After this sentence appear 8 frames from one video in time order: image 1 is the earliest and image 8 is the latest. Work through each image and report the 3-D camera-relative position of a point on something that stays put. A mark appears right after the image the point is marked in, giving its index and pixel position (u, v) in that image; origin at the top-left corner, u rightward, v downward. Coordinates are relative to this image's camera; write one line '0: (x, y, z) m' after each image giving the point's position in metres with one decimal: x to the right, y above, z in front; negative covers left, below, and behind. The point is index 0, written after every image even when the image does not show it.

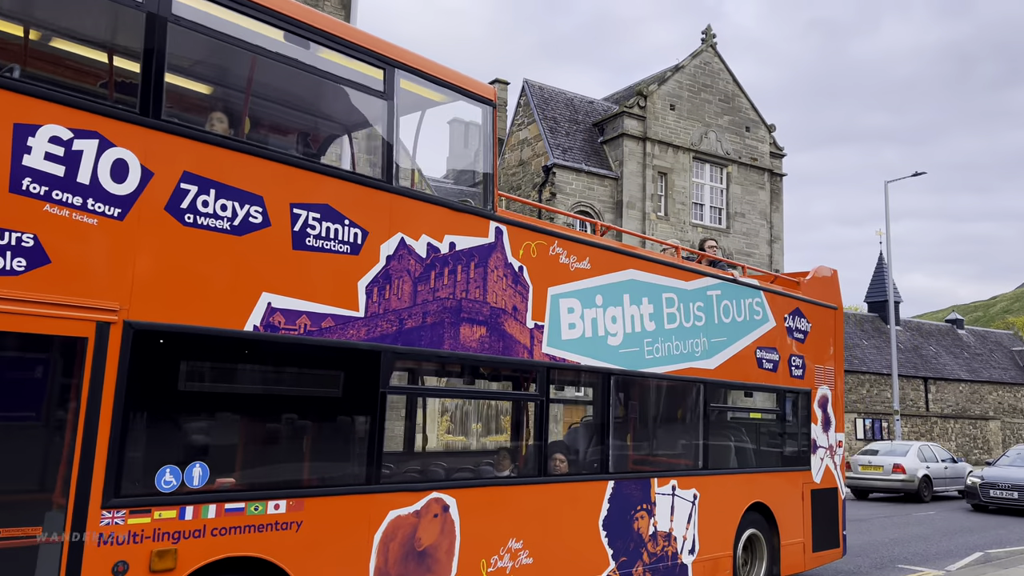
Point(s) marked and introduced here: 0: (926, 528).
0: (+6.1, -3.5, +12.4) m
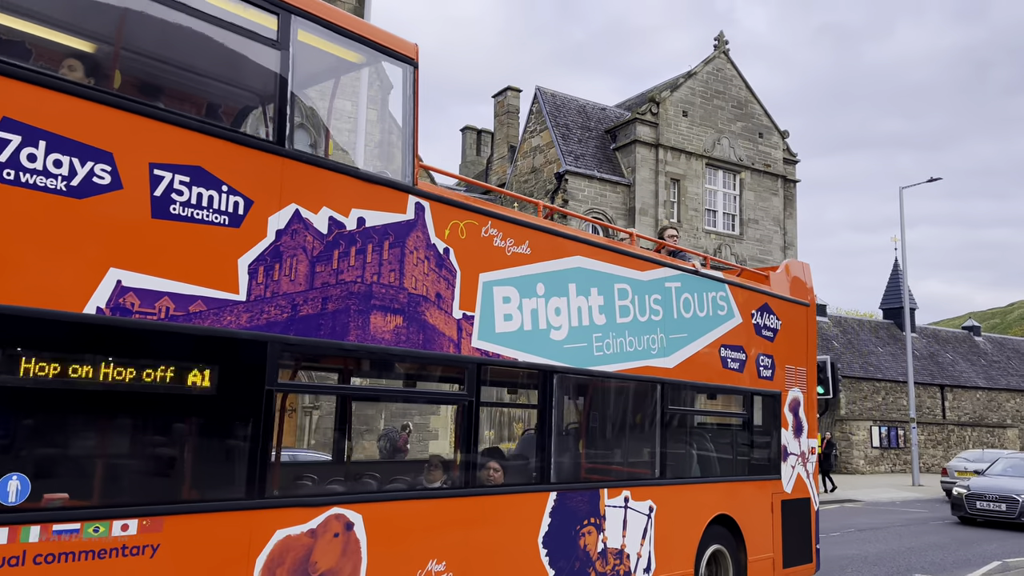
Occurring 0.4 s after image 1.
0: (+6.2, -3.6, +12.1) m
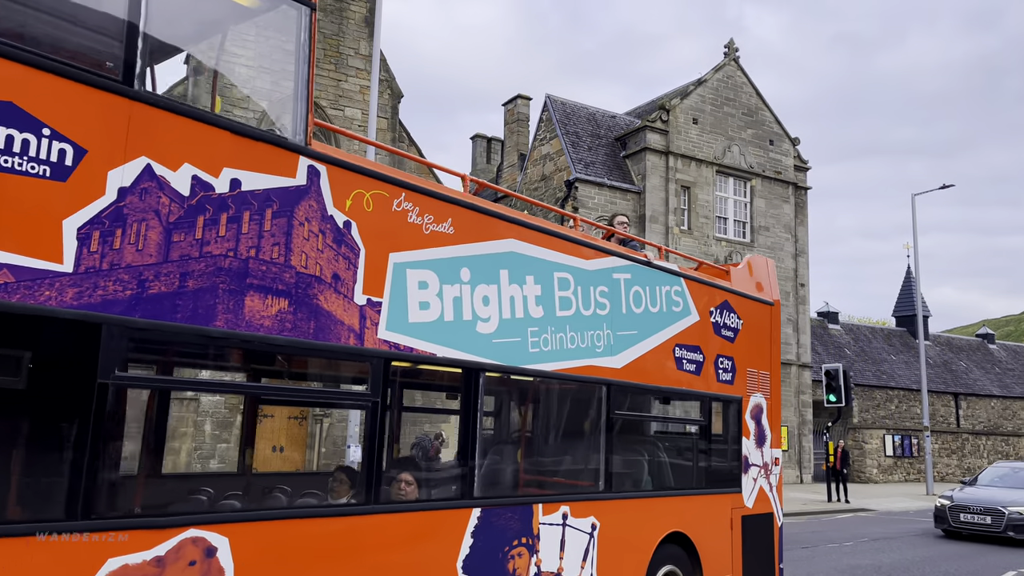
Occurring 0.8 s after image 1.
0: (+6.3, -3.7, +11.9) m
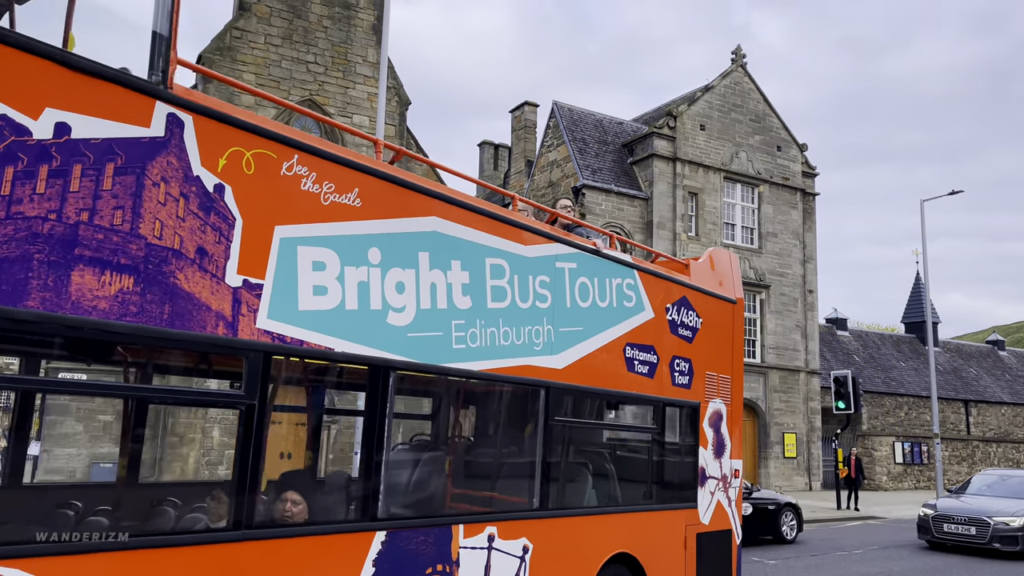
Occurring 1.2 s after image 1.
0: (+6.3, -3.8, +11.7) m
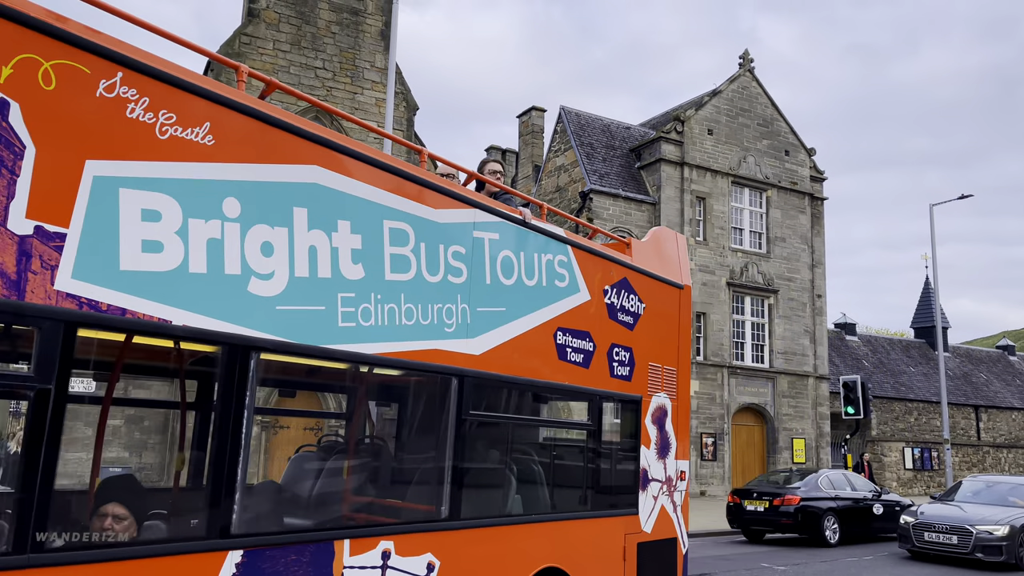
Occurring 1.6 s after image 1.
0: (+6.3, -3.8, +11.5) m
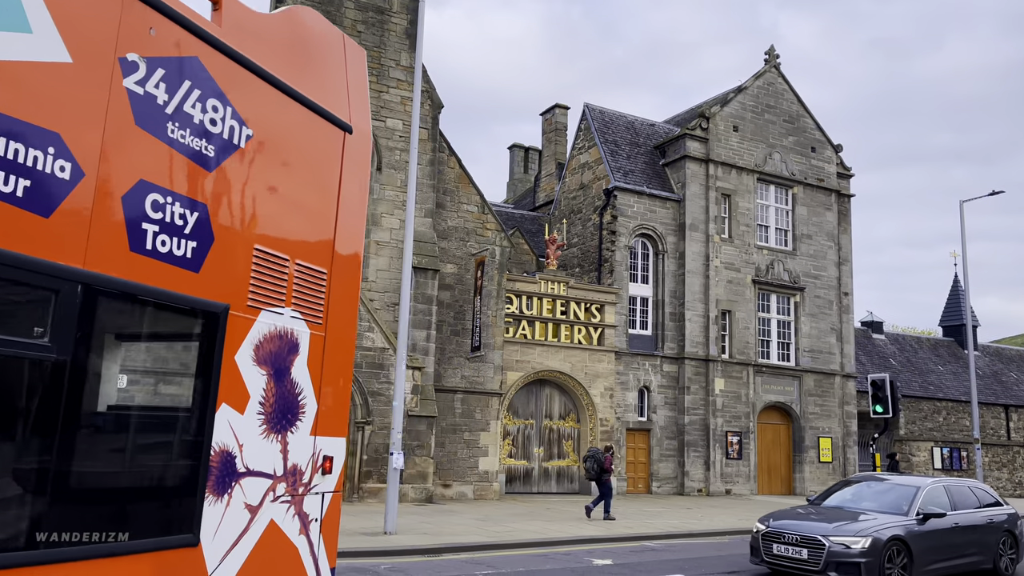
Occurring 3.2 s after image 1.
0: (+7.1, -3.7, +11.5) m
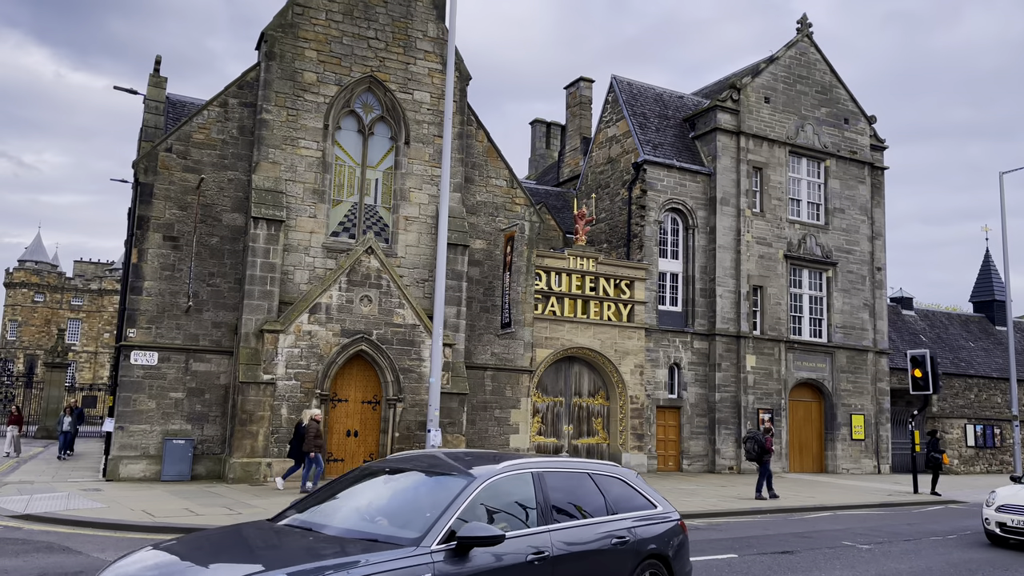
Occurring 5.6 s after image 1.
0: (+11.3, -2.6, +7.9) m
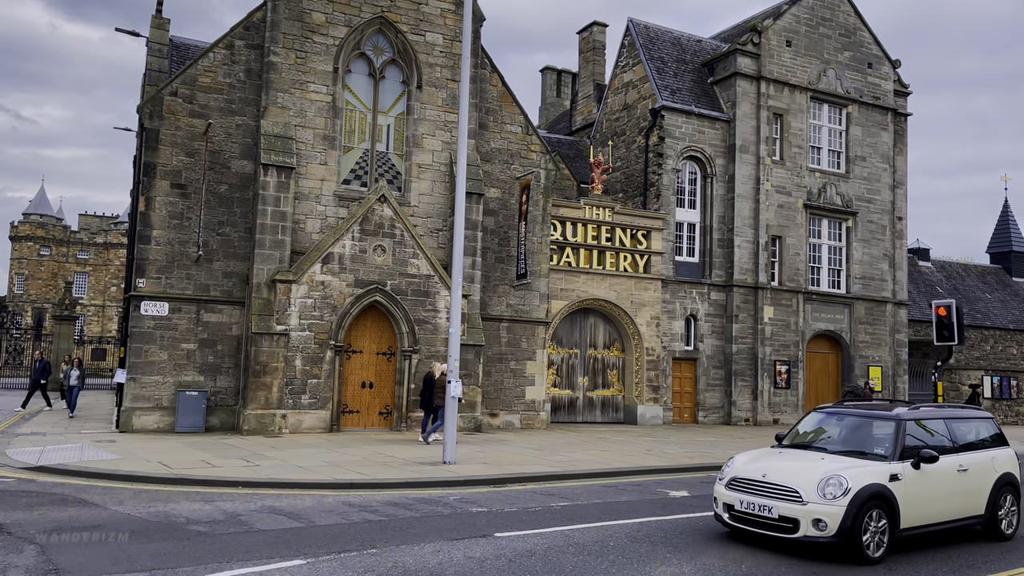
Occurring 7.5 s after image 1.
0: (+14.2, -1.2, +3.1) m
